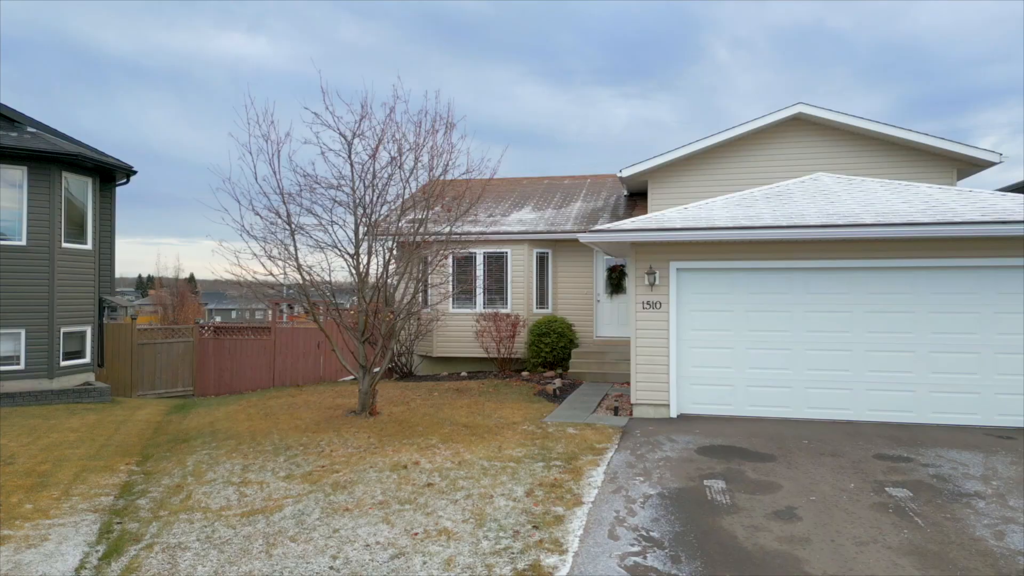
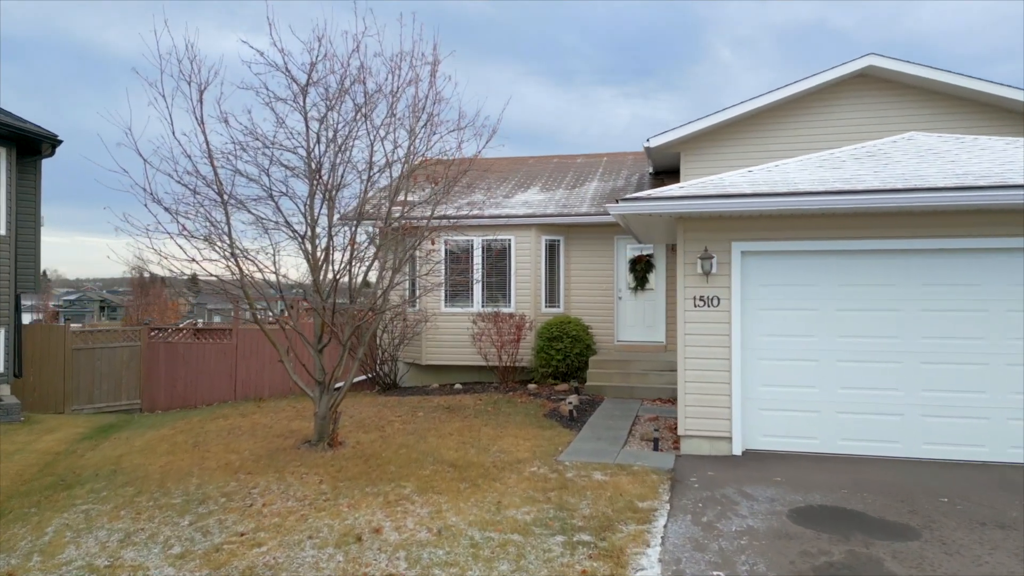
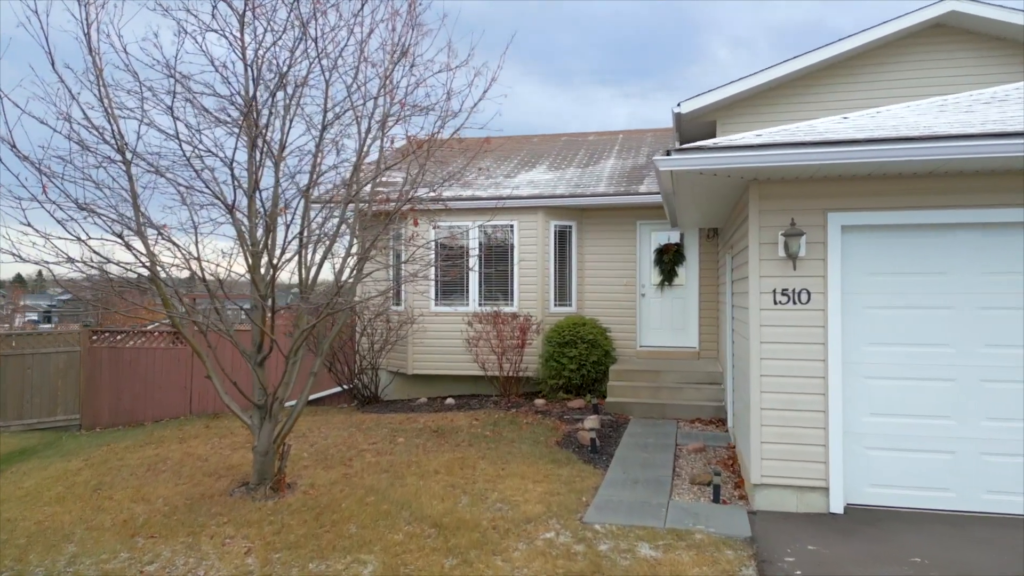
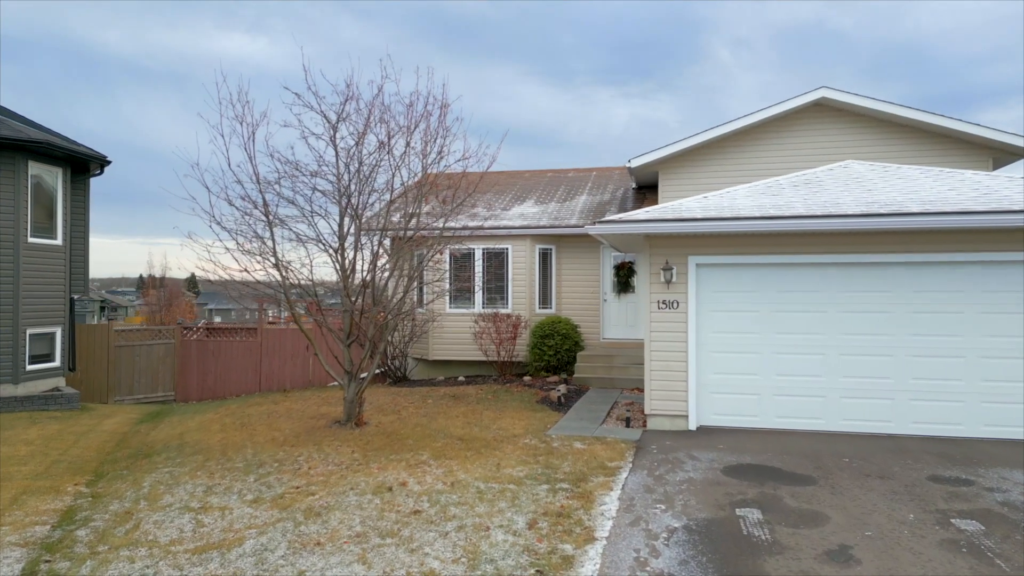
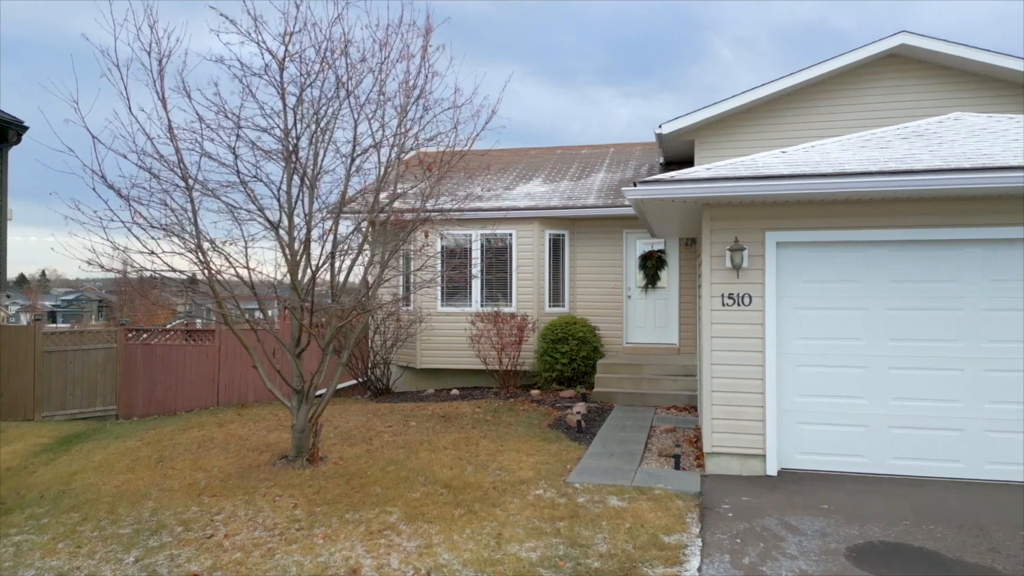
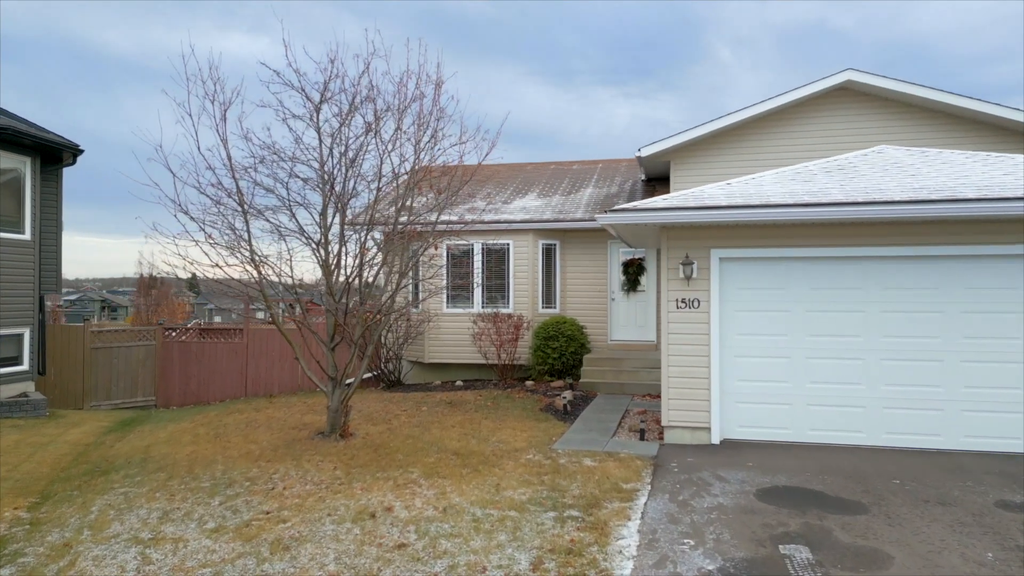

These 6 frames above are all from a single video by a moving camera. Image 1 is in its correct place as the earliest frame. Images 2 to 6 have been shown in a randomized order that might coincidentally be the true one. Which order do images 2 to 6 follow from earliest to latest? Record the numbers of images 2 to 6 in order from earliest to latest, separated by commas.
4, 6, 2, 5, 3
